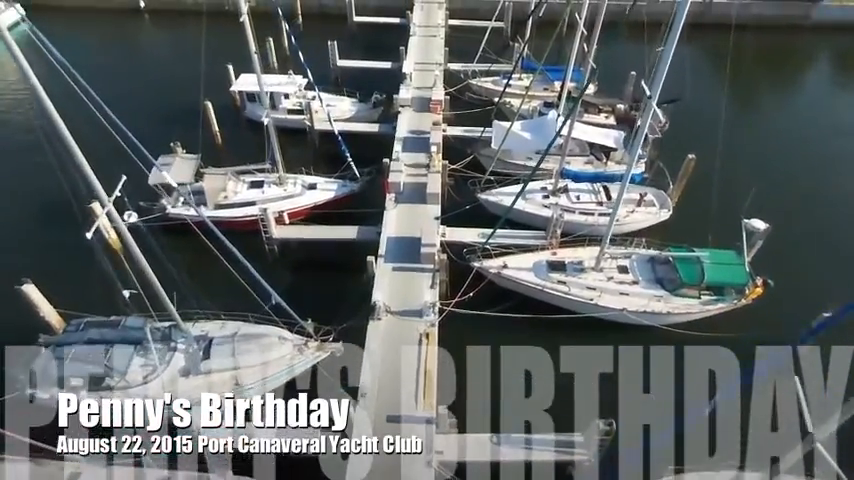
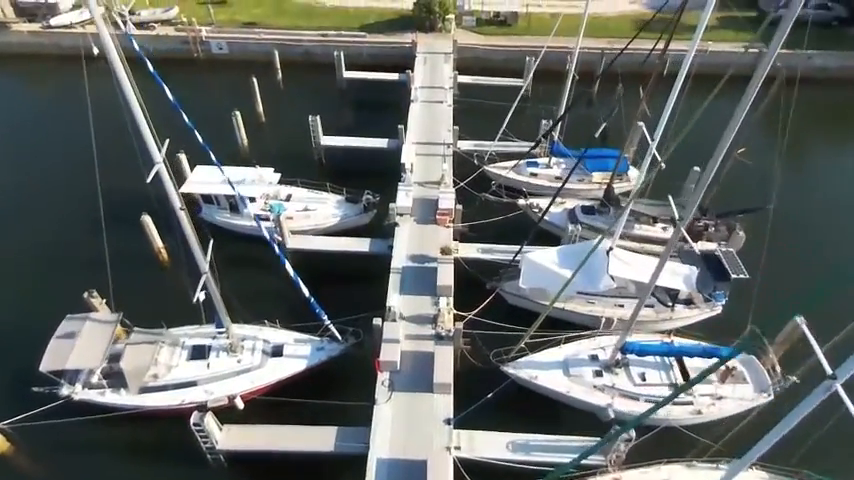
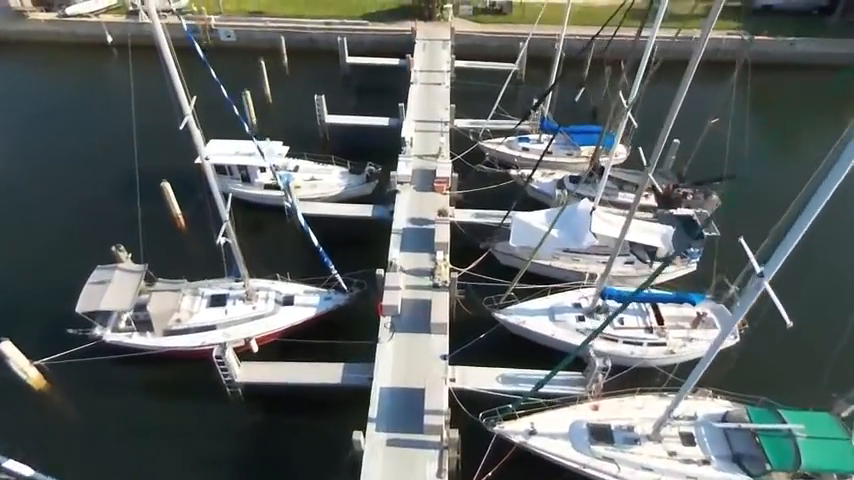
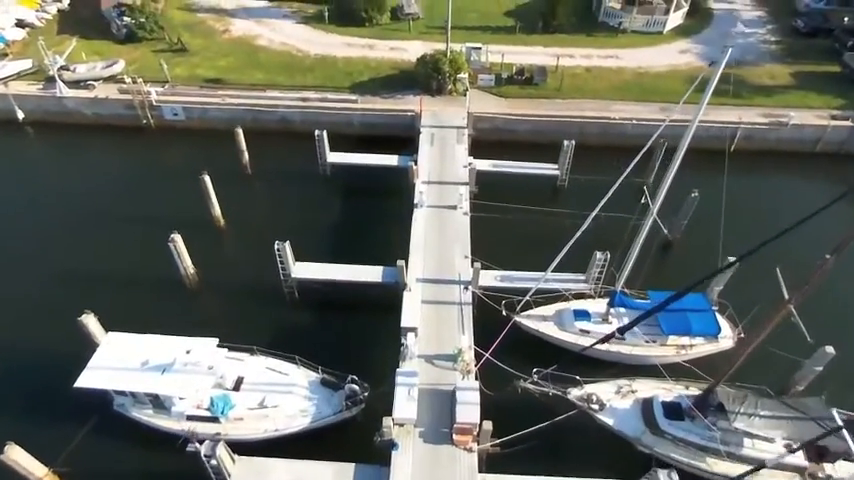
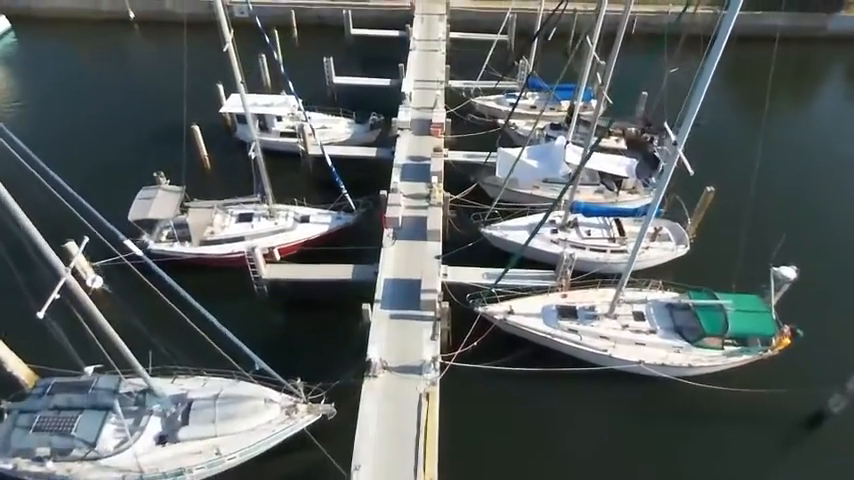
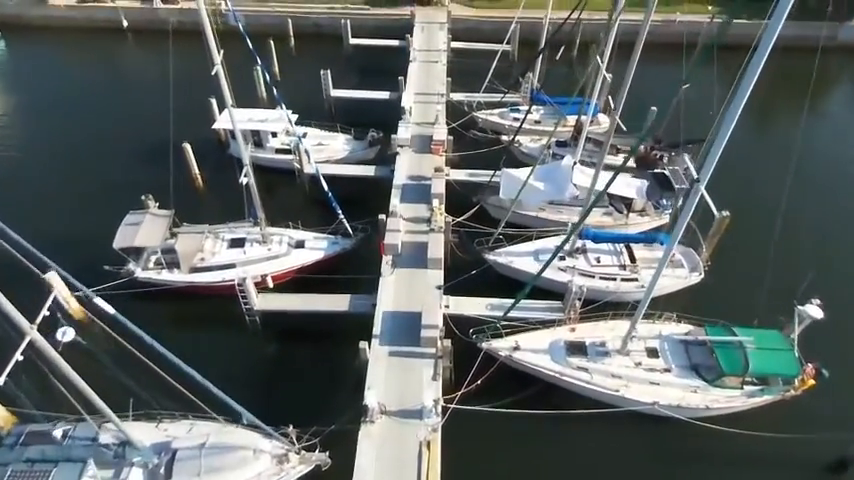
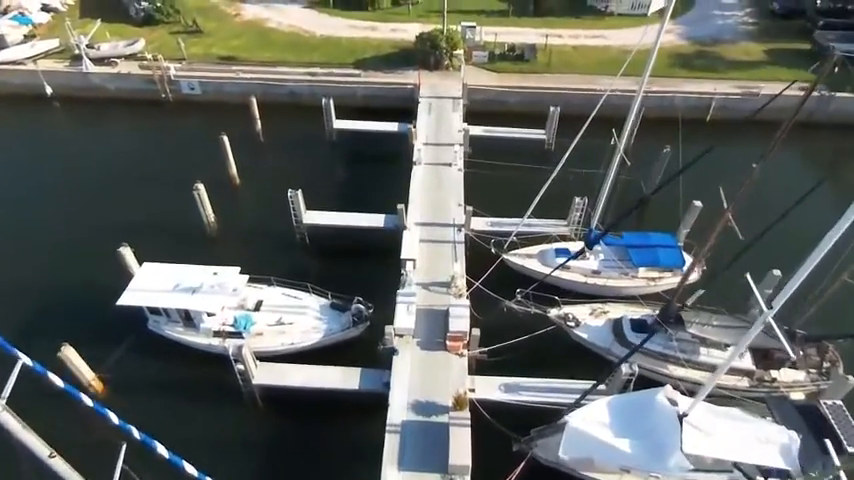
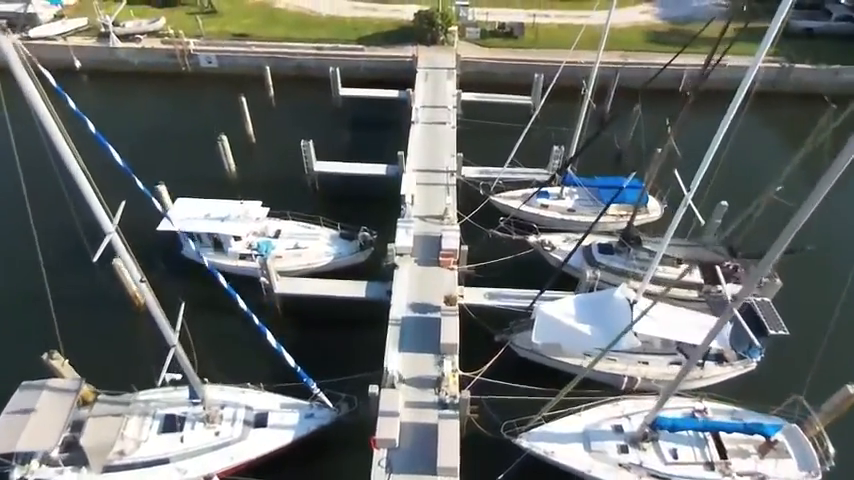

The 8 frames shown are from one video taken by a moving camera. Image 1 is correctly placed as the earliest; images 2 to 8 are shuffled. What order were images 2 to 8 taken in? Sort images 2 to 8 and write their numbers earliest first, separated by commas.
5, 6, 3, 2, 8, 7, 4
